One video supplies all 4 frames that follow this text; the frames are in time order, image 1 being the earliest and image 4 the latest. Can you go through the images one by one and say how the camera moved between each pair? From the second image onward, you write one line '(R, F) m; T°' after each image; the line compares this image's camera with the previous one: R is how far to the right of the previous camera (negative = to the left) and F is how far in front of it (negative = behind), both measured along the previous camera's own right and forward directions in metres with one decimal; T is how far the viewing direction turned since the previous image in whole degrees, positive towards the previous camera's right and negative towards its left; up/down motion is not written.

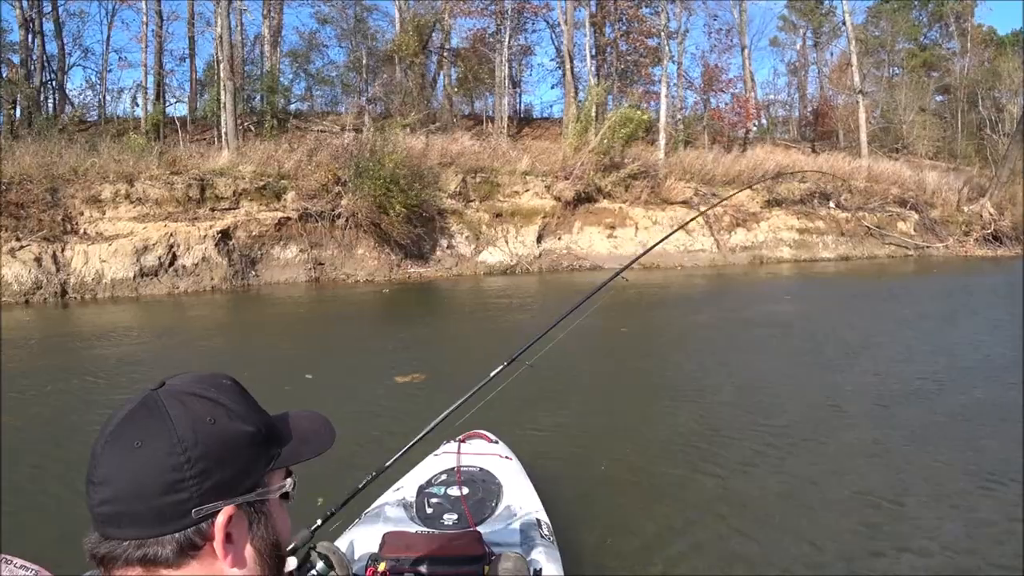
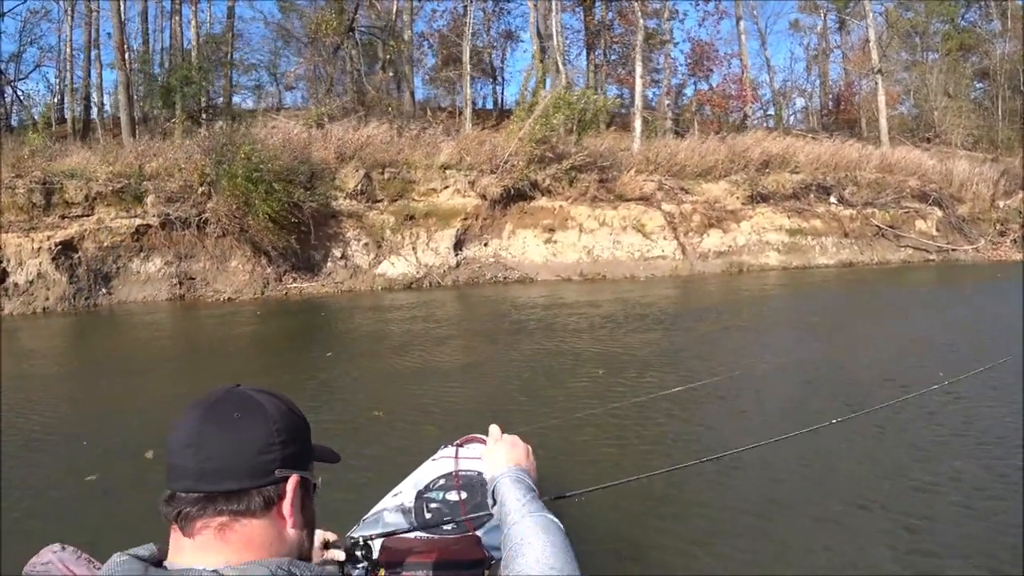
(+0.7, +1.1) m; -3°
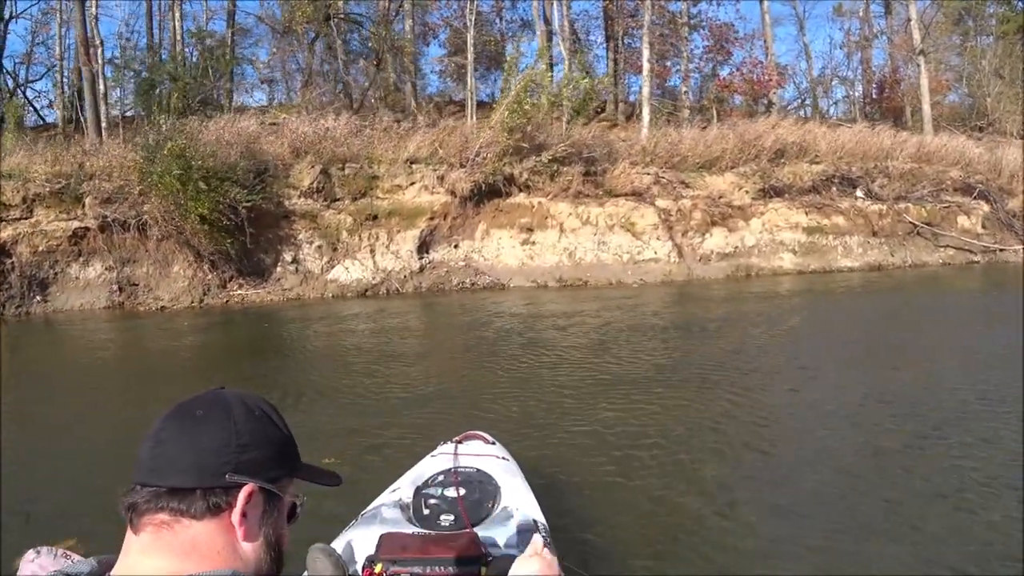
(+0.4, +0.5) m; -3°
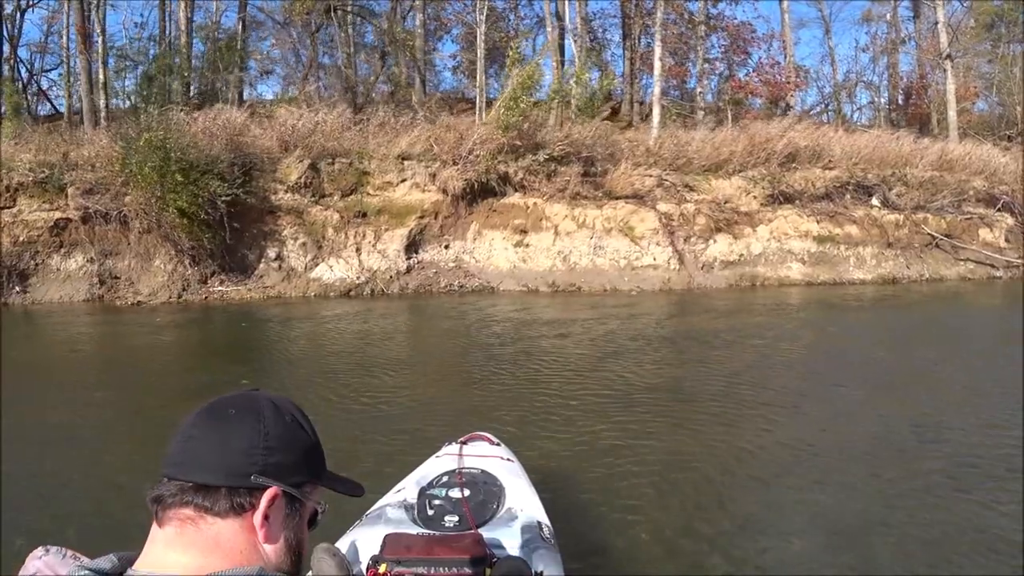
(+0.2, +0.2) m; -2°
